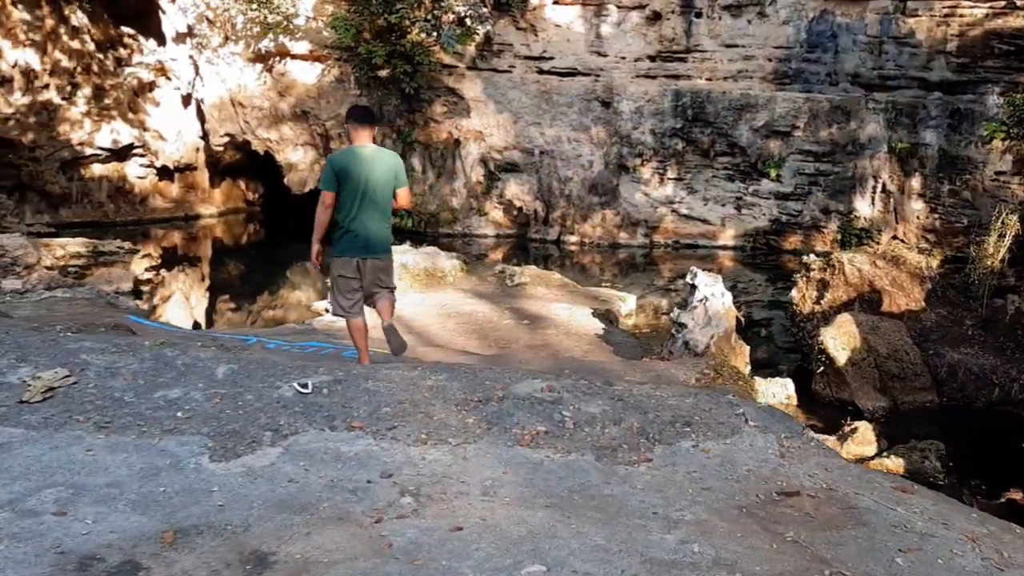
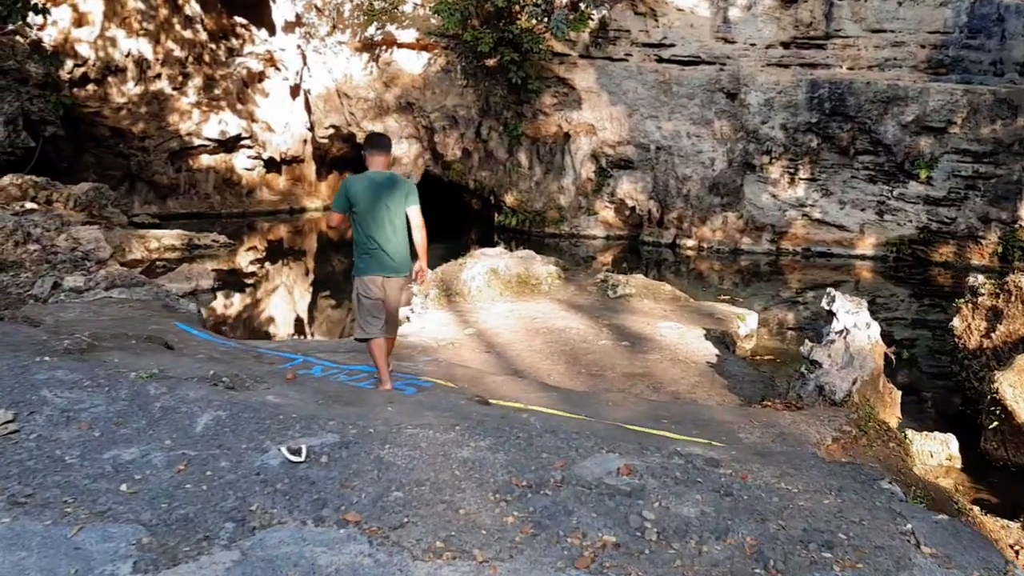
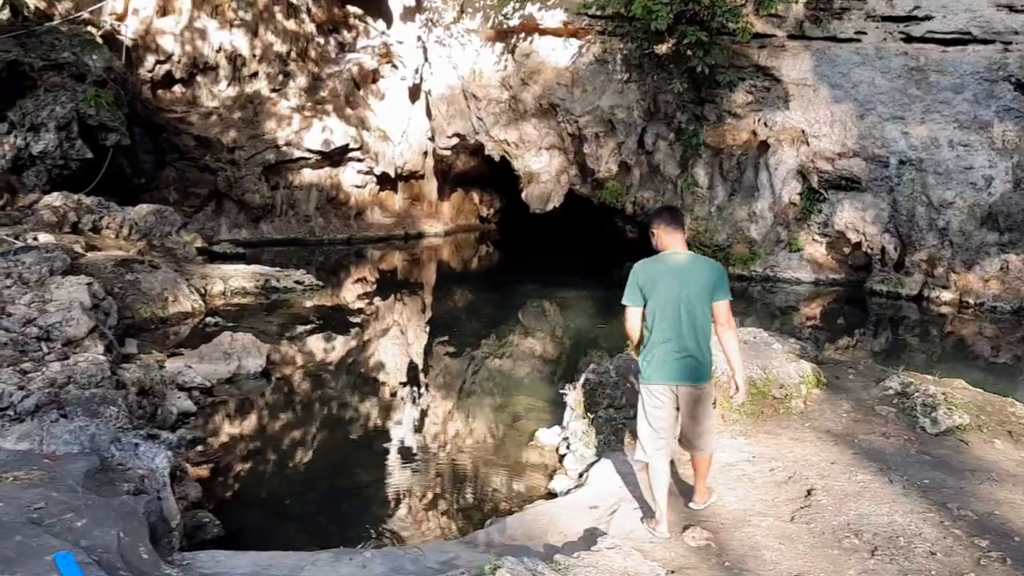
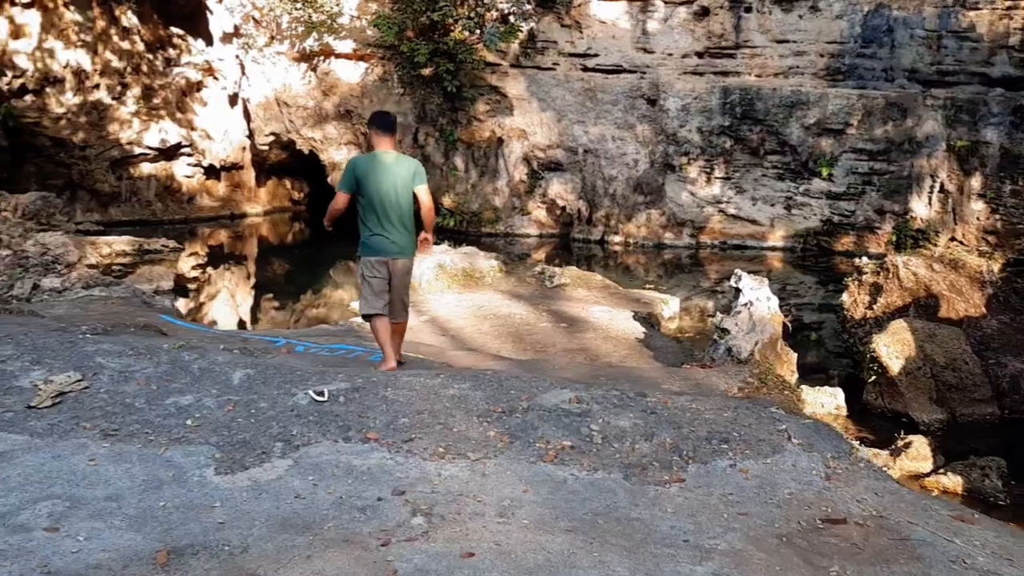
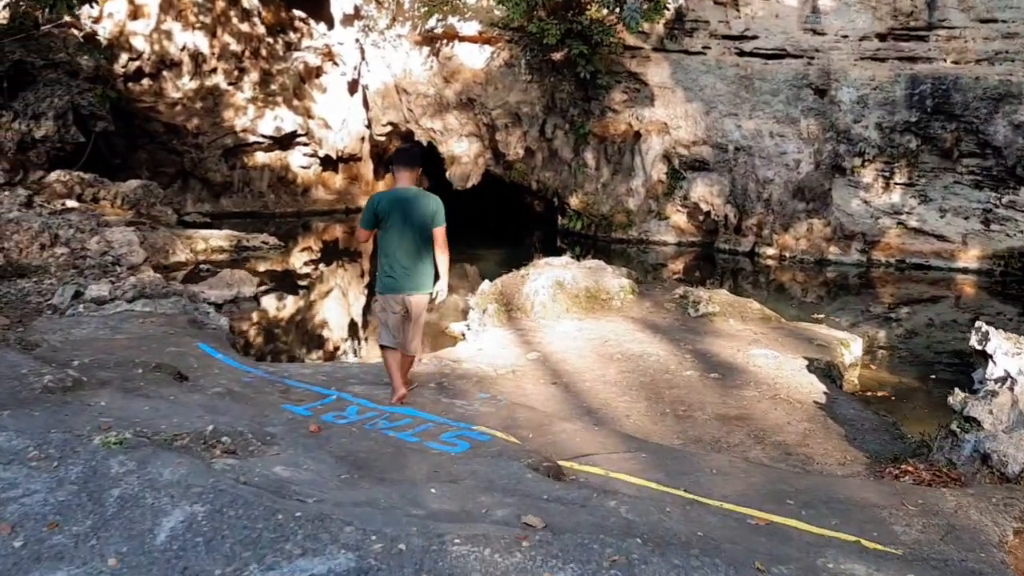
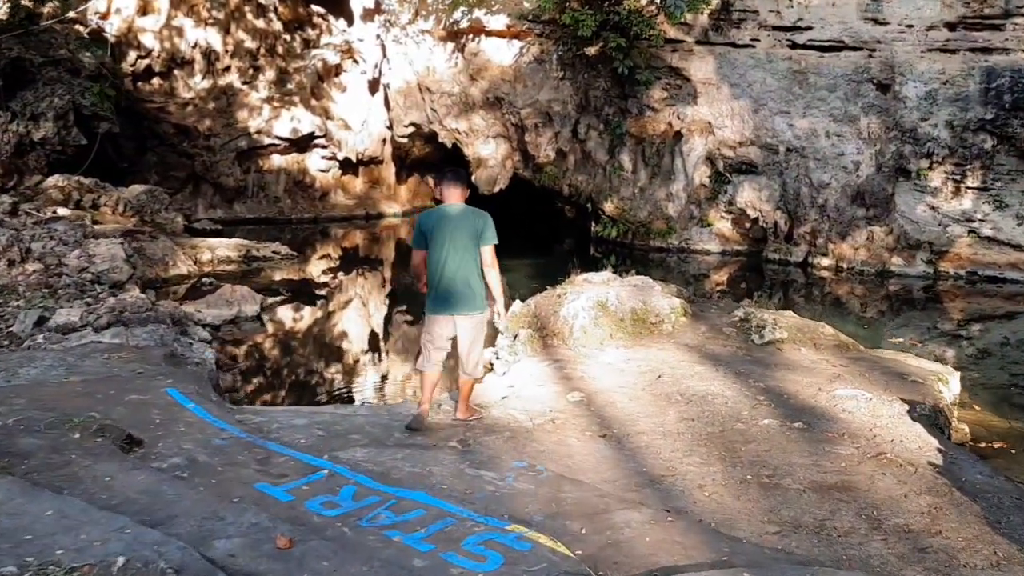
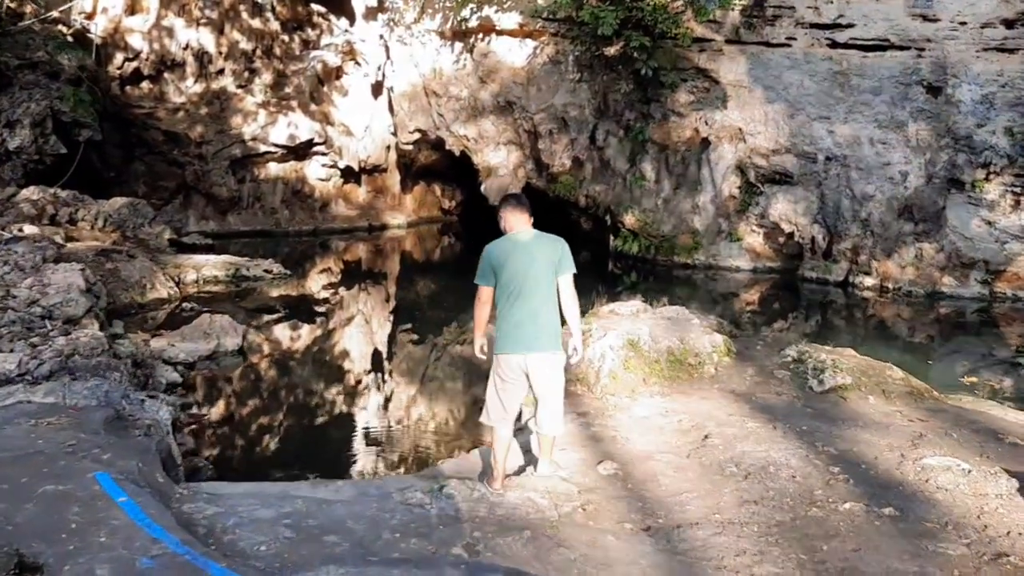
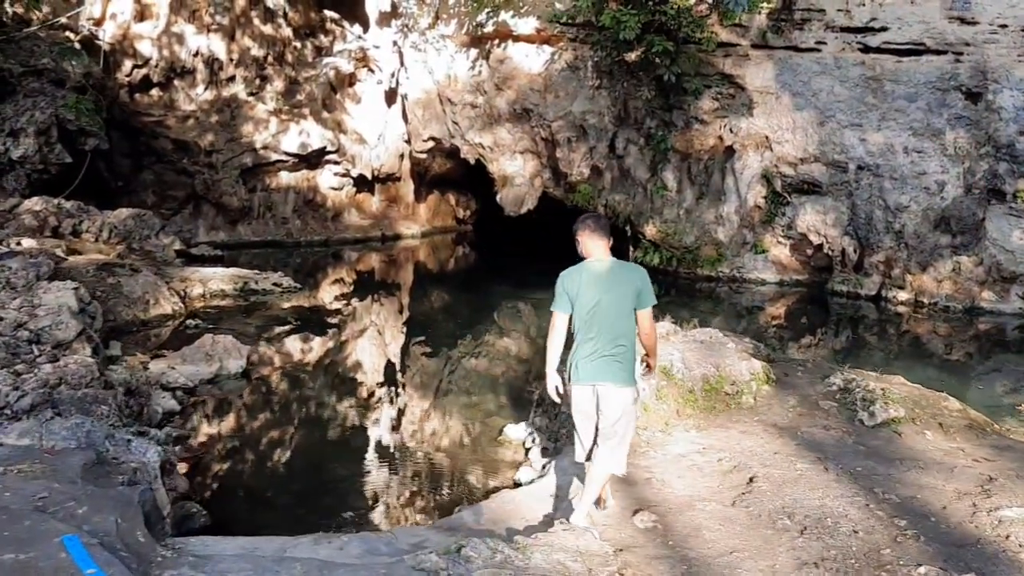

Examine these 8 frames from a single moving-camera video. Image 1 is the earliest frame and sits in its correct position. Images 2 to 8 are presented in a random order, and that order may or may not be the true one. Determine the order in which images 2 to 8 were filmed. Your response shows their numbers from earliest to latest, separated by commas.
4, 2, 5, 6, 7, 8, 3
